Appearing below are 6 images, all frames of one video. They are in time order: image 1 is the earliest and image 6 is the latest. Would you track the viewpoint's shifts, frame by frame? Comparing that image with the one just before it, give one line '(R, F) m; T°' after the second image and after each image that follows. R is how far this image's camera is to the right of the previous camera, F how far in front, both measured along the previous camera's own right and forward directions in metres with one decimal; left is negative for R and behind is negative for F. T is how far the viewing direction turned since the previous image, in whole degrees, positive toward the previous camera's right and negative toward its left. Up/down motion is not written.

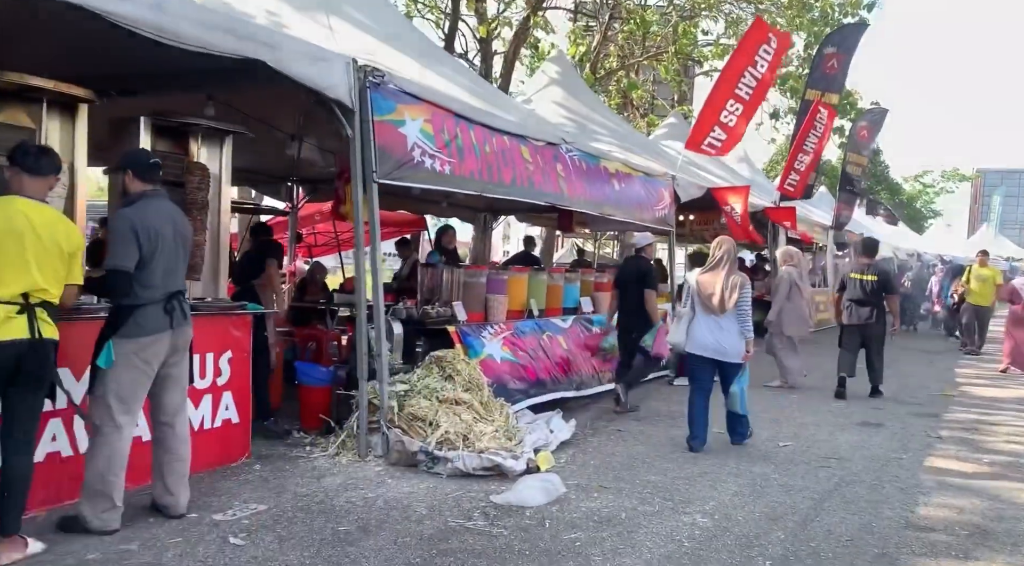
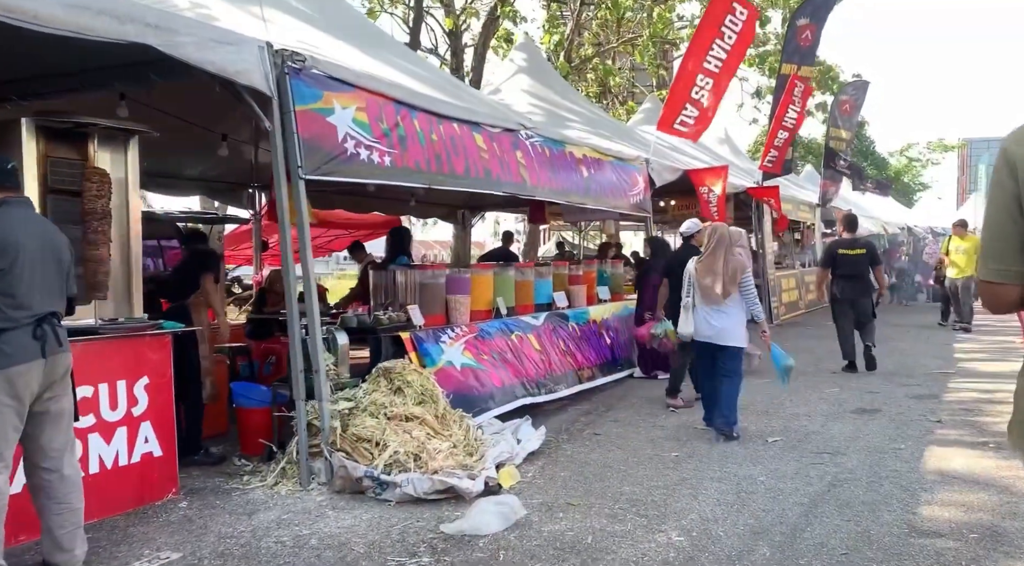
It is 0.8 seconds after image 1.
(+0.3, +0.5) m; 0°
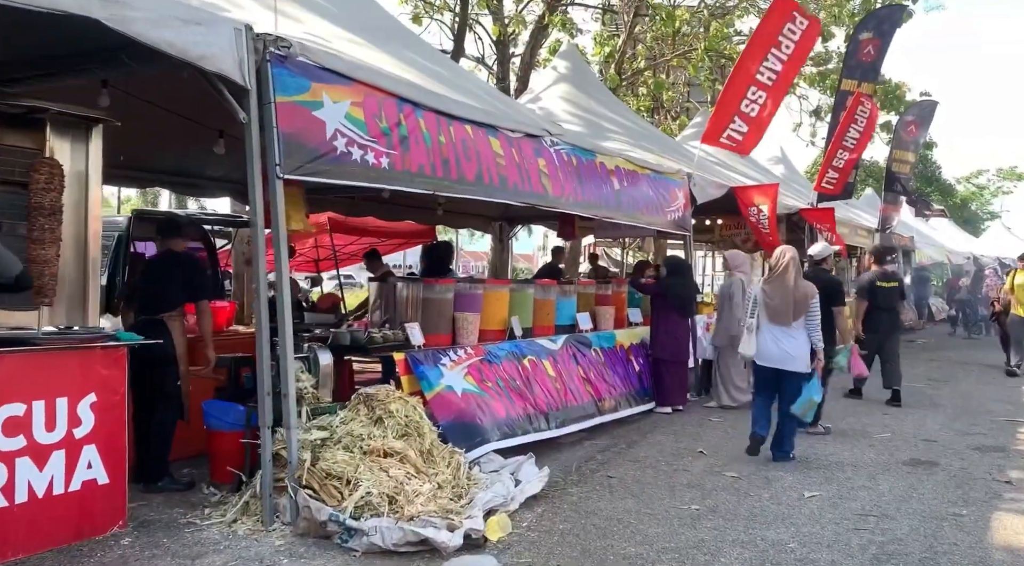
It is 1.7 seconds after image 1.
(+0.3, +0.6) m; -4°
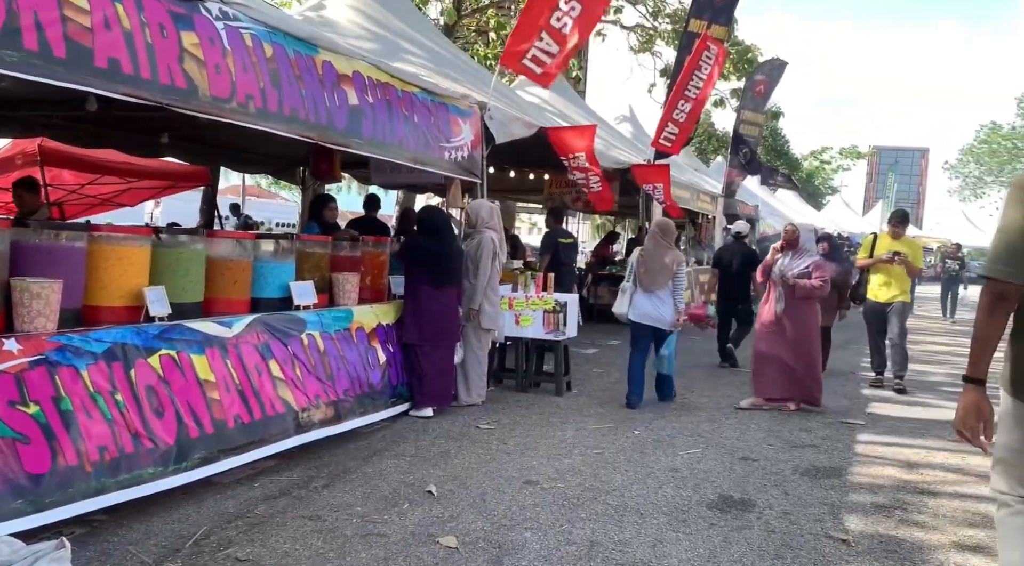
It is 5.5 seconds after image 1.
(+1.3, +2.1) m; +10°
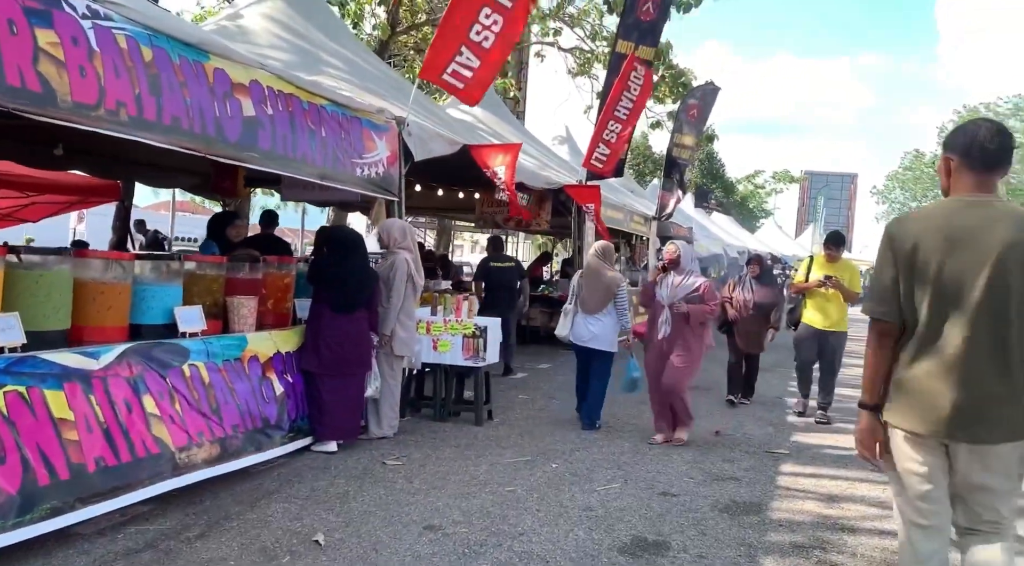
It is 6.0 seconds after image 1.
(+0.2, +0.3) m; +4°
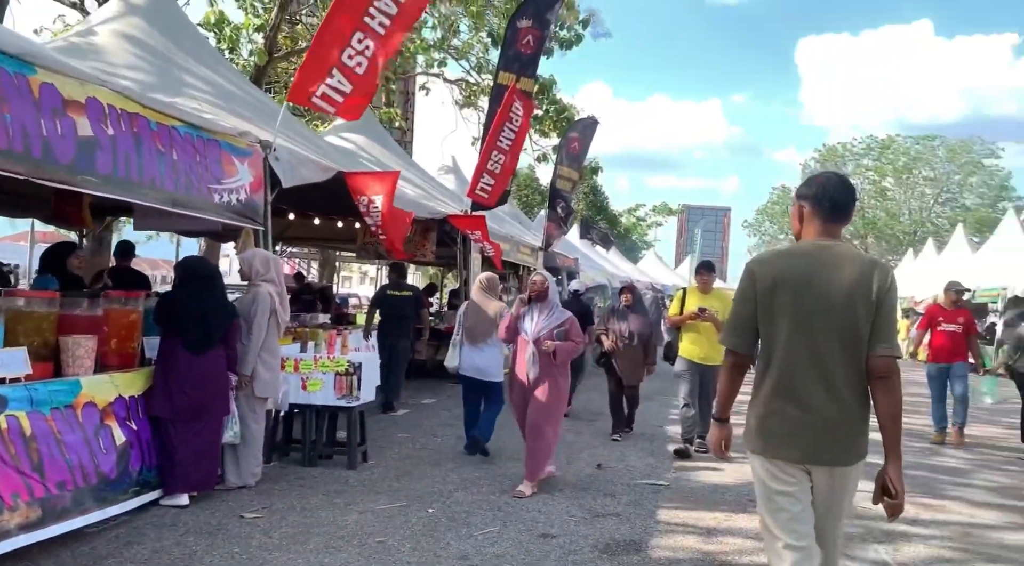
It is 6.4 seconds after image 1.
(+0.1, +0.2) m; +8°
